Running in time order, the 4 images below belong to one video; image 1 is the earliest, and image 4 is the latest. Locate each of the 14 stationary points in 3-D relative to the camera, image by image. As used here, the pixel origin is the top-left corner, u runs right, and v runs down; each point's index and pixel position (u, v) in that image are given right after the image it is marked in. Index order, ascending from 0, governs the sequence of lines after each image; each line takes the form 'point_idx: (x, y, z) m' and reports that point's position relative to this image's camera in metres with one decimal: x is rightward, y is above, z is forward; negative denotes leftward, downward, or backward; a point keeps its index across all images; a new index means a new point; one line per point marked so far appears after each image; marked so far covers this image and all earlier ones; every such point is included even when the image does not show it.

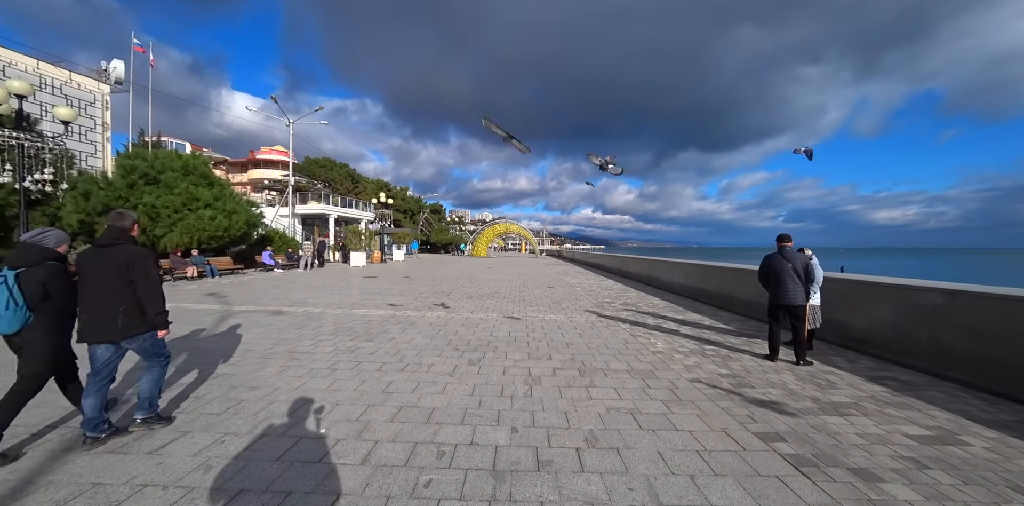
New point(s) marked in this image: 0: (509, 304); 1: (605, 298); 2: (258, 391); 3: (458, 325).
0: (-0.1, -1.5, +9.7) m
1: (+3.0, -1.5, +10.9) m
2: (-2.8, -1.5, +3.7) m
3: (-1.1, -1.5, +7.1) m
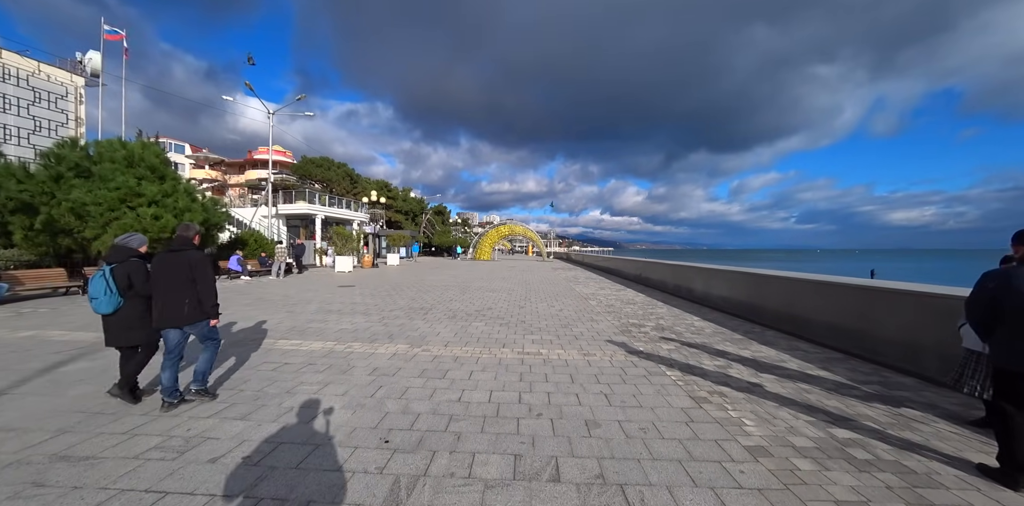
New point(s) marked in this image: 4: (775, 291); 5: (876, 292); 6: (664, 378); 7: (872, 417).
0: (-0.2, -1.6, +7.3) m
1: (+2.9, -1.6, +8.3) m
2: (-3.0, -1.6, +1.3) m
3: (-1.3, -1.7, +4.7) m
4: (+6.2, -0.9, +8.0) m
5: (+5.9, -0.6, +5.6) m
6: (+2.0, -1.7, +4.5) m
7: (+3.8, -1.7, +3.5) m
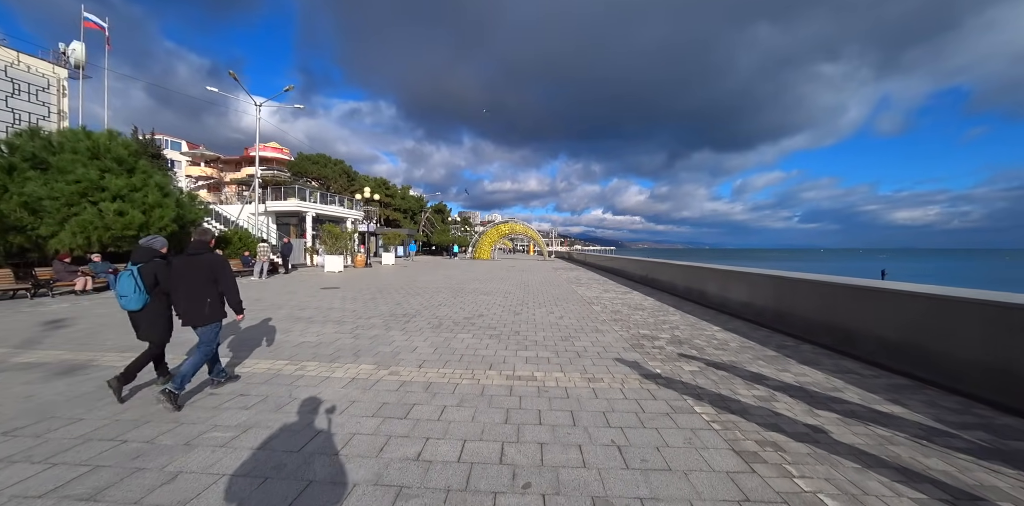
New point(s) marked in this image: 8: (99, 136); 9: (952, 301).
0: (-0.4, -1.6, +6.2) m
1: (+2.7, -1.6, +7.3) m
2: (-3.2, -1.6, +0.2) m
3: (-1.5, -1.7, +3.6) m
4: (+6.1, -0.9, +6.9) m
5: (+5.8, -0.6, +4.5) m
6: (+1.9, -1.7, +3.4) m
7: (+3.6, -1.7, +2.5) m
8: (-14.6, +4.1, +11.9) m
9: (+5.8, -0.6, +4.3) m
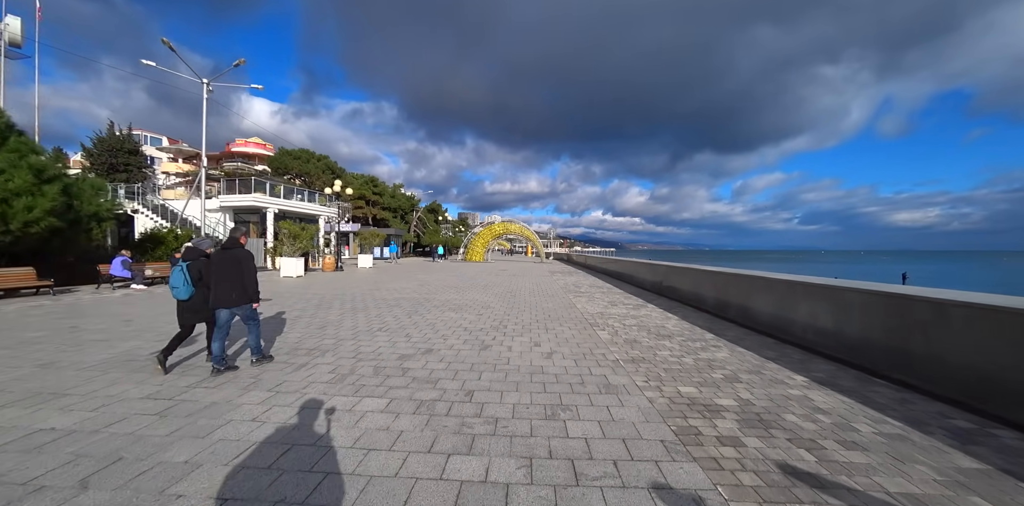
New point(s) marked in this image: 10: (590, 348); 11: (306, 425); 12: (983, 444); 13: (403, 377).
0: (-1.0, -1.7, +3.3) m
1: (+2.1, -1.7, +4.4) m
2: (-3.8, -1.6, -2.7) m
3: (-2.1, -1.7, +0.7) m
4: (+5.5, -1.0, +4.0) m
5: (+5.2, -0.7, +1.6) m
6: (+1.3, -1.7, +0.5) m
7: (+3.0, -1.8, -0.4) m
8: (-15.2, +4.1, +9.1) m
9: (+5.2, -0.7, +1.4) m
10: (+1.4, -1.6, +5.8) m
11: (-2.0, -1.7, +3.3) m
12: (+4.3, -1.7, +3.1) m
13: (-1.4, -1.6, +4.5) m
